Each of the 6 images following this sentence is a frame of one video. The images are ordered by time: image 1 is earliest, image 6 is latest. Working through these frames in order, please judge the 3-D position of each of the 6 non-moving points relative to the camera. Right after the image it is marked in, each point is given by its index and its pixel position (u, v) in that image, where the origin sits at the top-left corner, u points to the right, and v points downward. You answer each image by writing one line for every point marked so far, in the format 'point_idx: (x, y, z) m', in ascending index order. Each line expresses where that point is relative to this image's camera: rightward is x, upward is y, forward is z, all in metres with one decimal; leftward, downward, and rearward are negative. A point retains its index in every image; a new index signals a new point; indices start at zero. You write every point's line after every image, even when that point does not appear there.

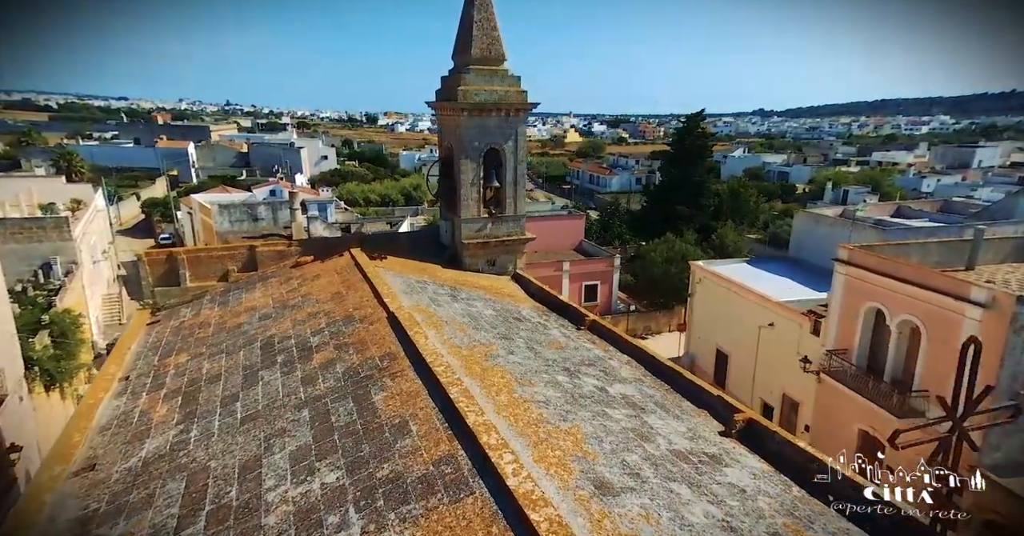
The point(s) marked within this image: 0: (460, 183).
0: (-1.0, +1.7, +11.8) m
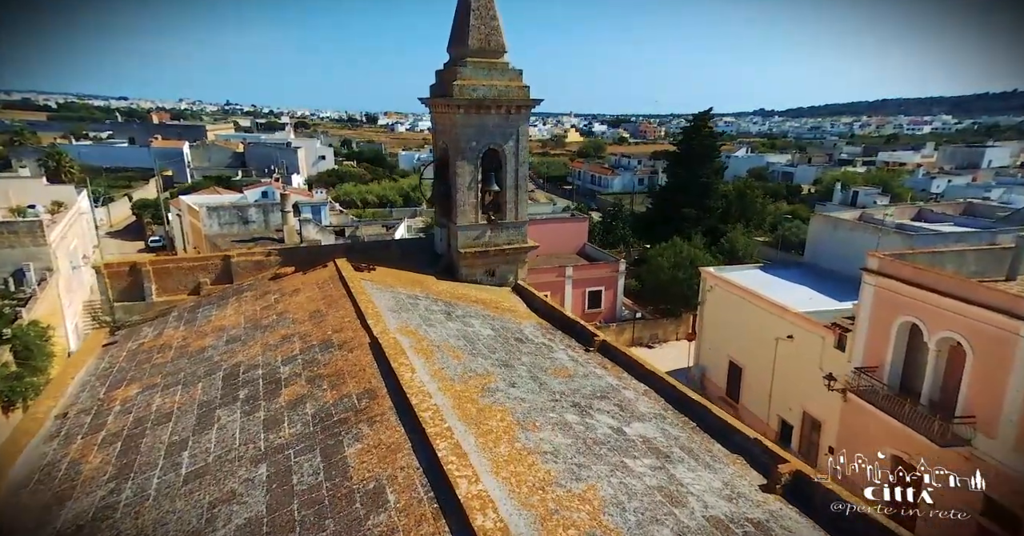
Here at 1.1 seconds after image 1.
0: (-1.0, +1.5, +10.8) m
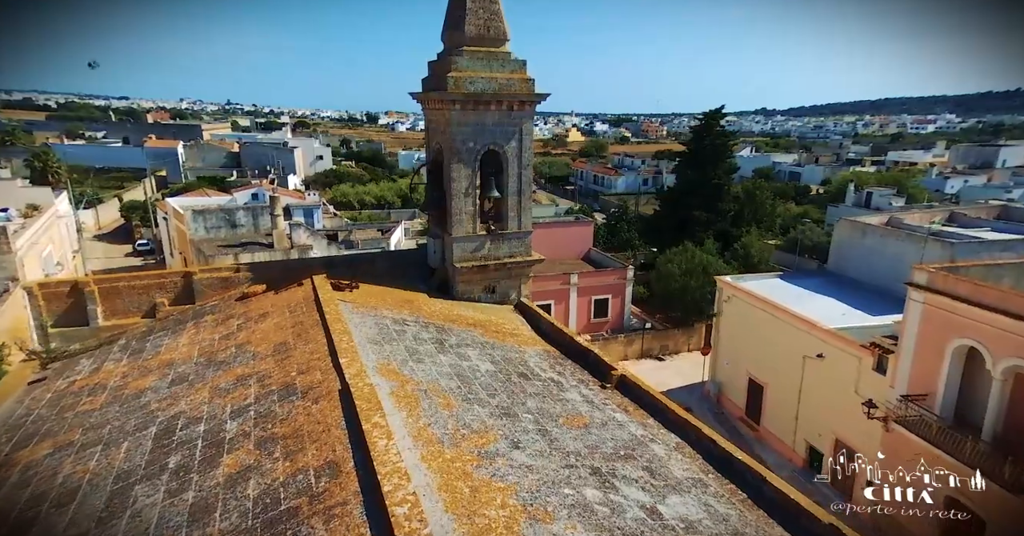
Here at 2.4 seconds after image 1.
0: (-1.0, +1.2, +9.5) m
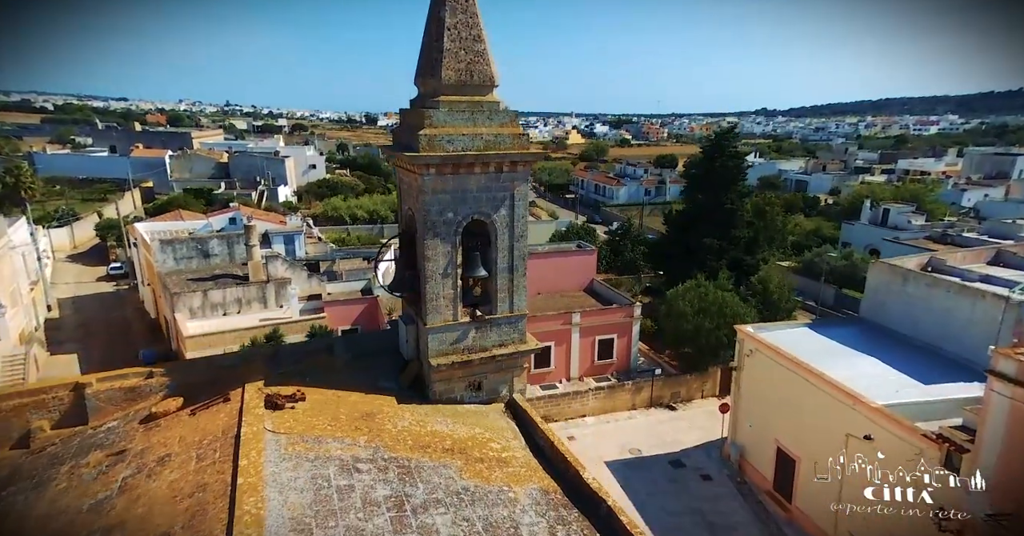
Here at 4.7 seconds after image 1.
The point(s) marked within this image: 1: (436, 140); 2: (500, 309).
0: (-1.1, -0.1, +7.5) m
1: (-0.9, +1.6, +7.0) m
2: (-0.2, -0.6, +8.0) m
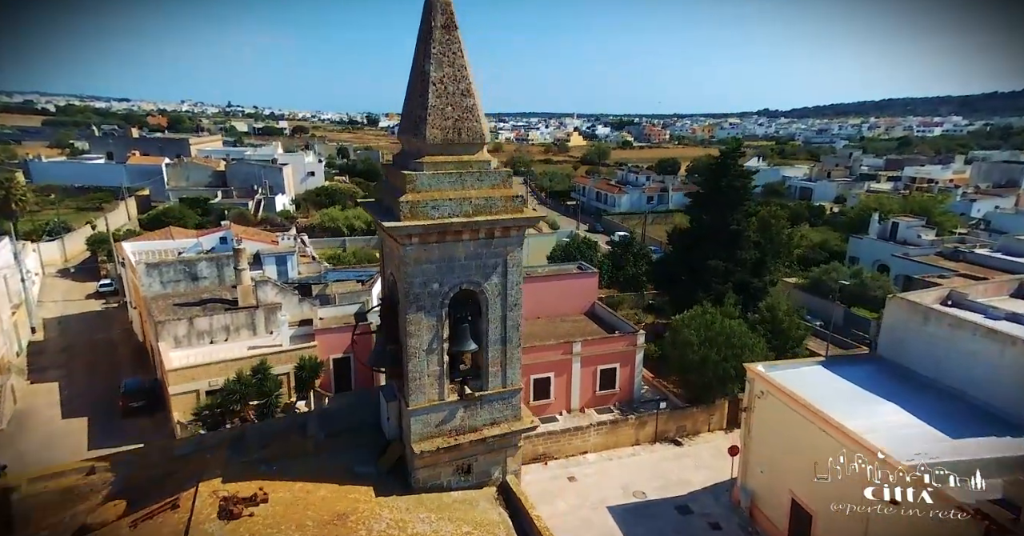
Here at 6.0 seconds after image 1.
0: (-1.2, -0.9, +6.7) m
1: (-1.0, +0.7, +6.2) m
2: (-0.2, -1.5, +7.2) m
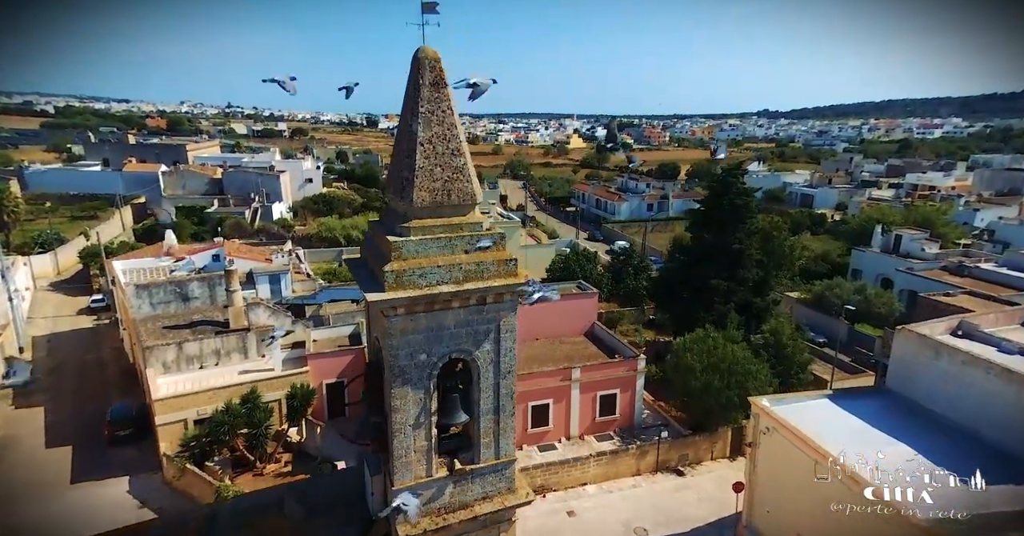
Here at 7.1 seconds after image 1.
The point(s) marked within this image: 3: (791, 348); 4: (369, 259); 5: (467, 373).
0: (-1.3, -1.7, +6.2) m
1: (-1.1, -0.1, +5.7) m
2: (-0.3, -2.2, +6.7) m
3: (+9.5, -2.7, +19.9) m
4: (-1.6, +0.1, +6.3) m
5: (-0.5, -1.2, +6.6) m
